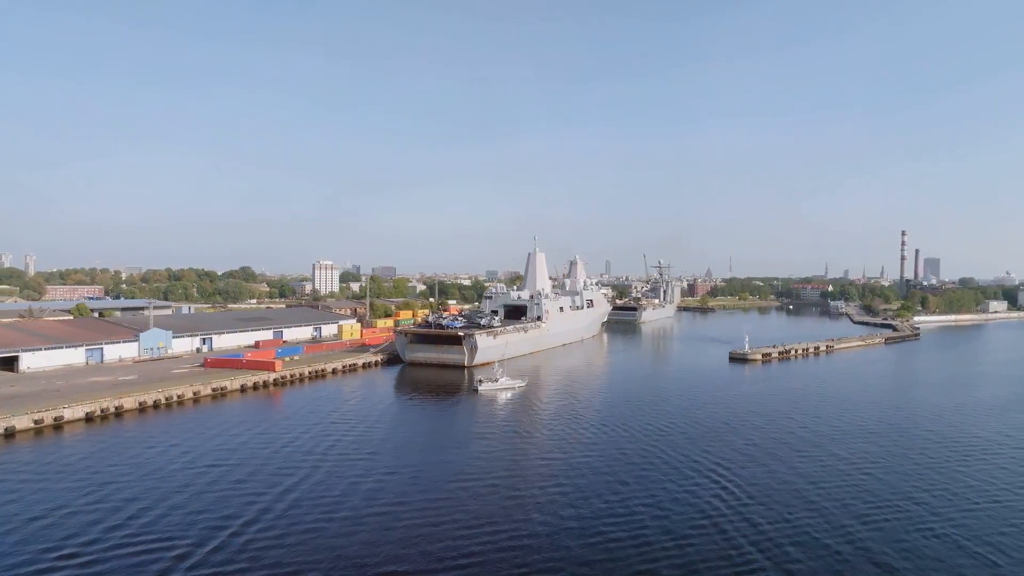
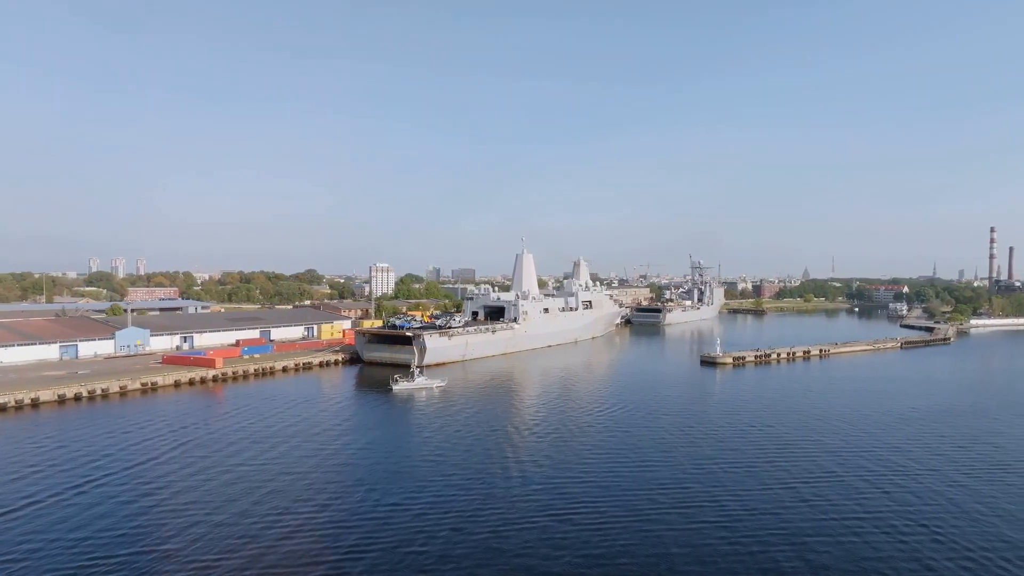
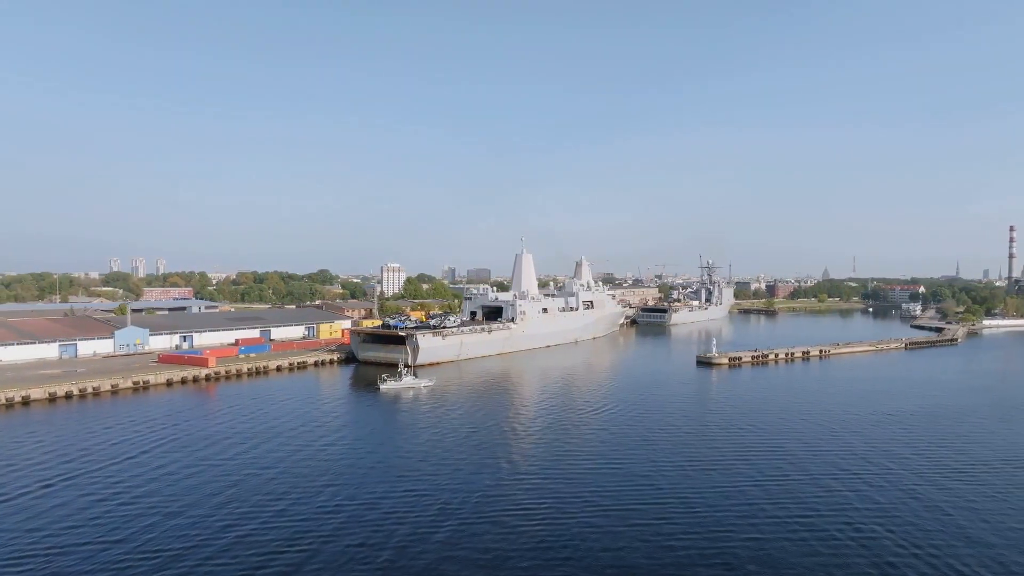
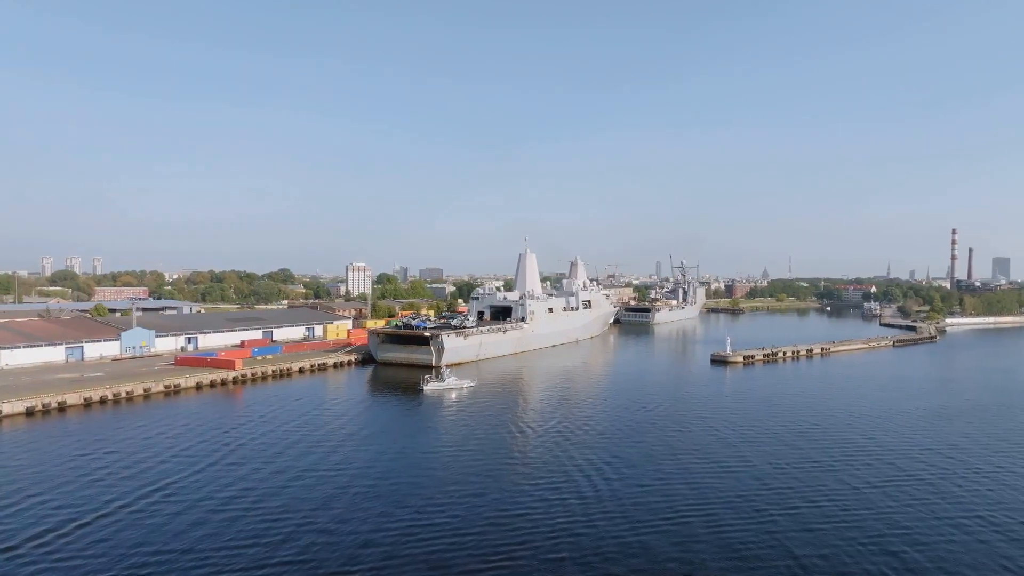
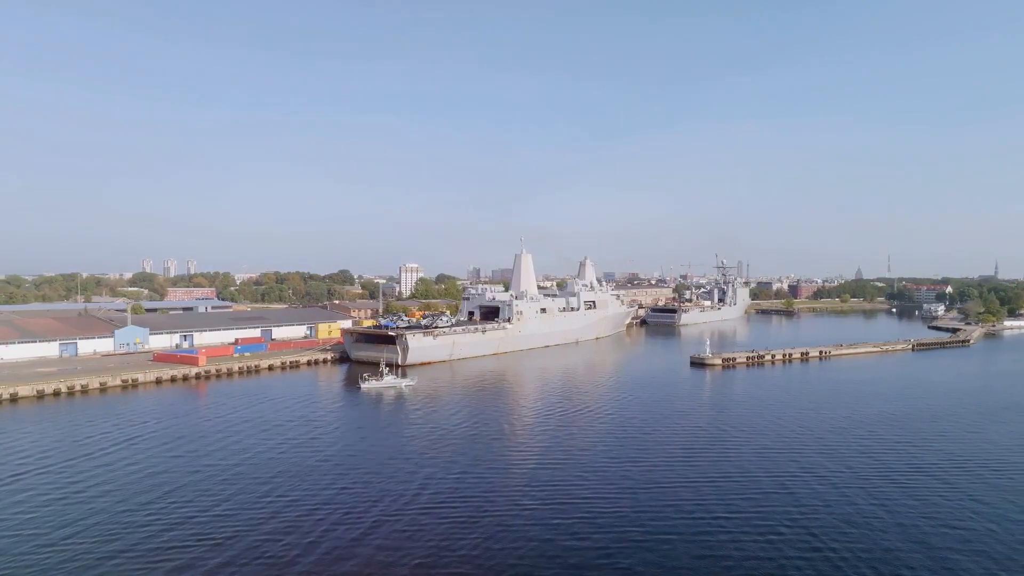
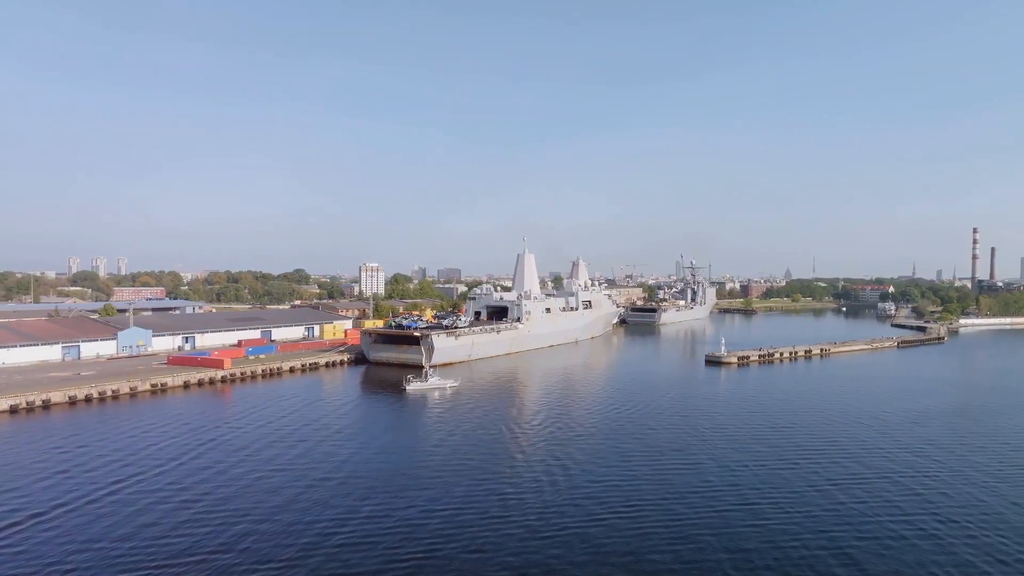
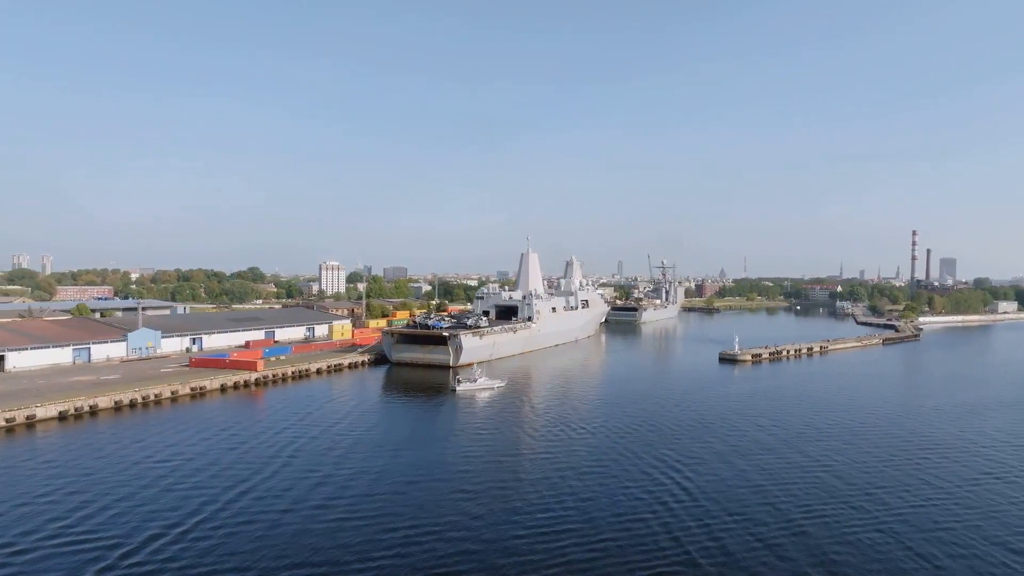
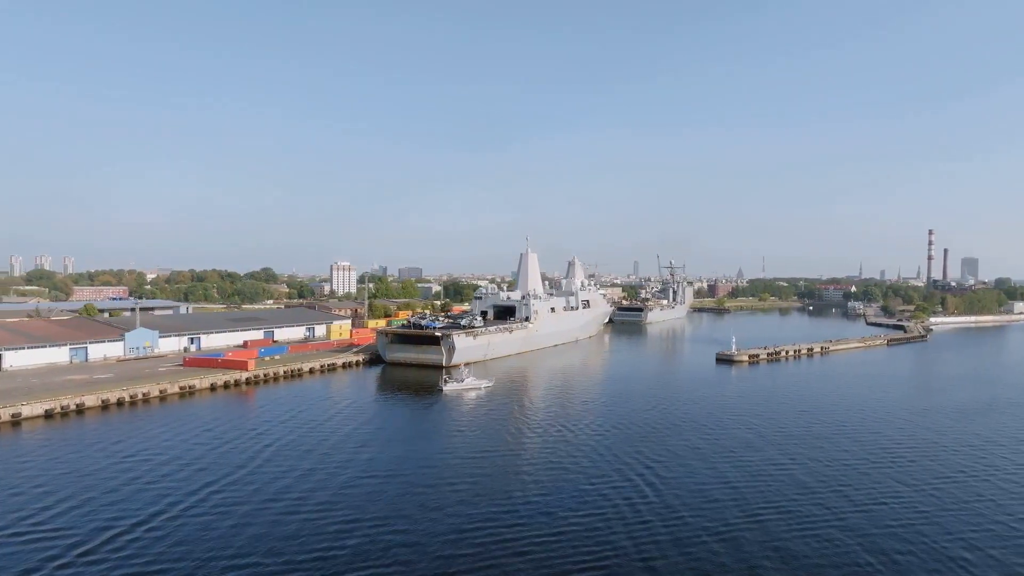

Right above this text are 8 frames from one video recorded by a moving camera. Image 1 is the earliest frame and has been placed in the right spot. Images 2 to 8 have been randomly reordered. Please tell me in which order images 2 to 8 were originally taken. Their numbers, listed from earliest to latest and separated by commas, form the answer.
7, 8, 4, 6, 2, 3, 5
